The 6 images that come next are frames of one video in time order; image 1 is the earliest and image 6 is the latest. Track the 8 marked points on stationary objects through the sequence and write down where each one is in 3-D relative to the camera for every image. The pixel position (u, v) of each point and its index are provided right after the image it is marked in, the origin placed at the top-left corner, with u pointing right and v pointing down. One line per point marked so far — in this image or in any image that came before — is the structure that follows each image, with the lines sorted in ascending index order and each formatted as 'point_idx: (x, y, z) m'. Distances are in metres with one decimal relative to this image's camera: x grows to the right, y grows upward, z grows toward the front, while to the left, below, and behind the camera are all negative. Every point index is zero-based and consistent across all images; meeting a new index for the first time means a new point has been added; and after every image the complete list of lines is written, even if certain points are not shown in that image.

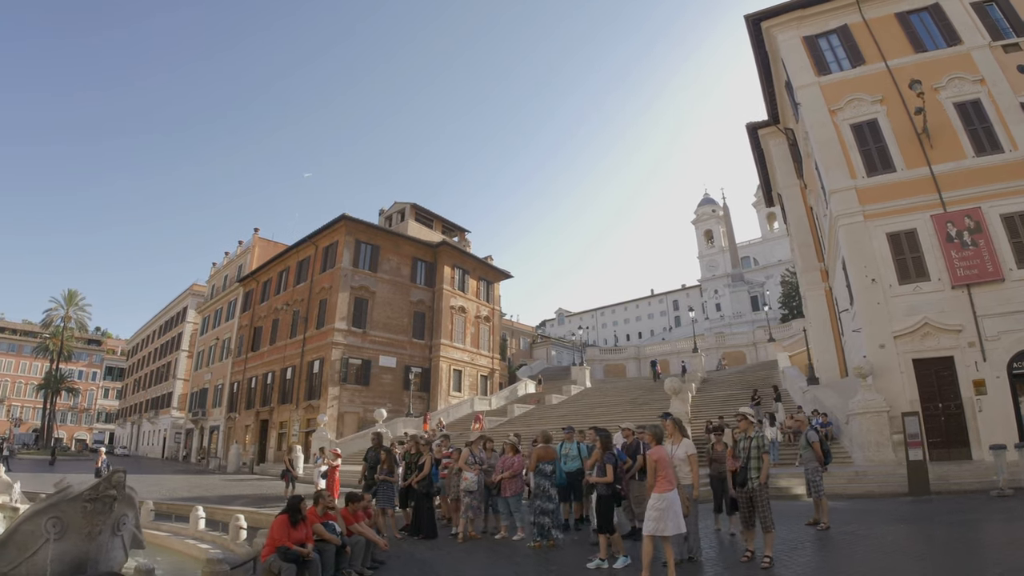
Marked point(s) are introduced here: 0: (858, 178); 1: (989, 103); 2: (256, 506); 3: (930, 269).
0: (+10.0, +3.2, +15.5) m
1: (+13.4, +5.2, +14.9) m
2: (-7.1, -6.2, +15.1) m
3: (+11.2, +0.5, +14.3) m
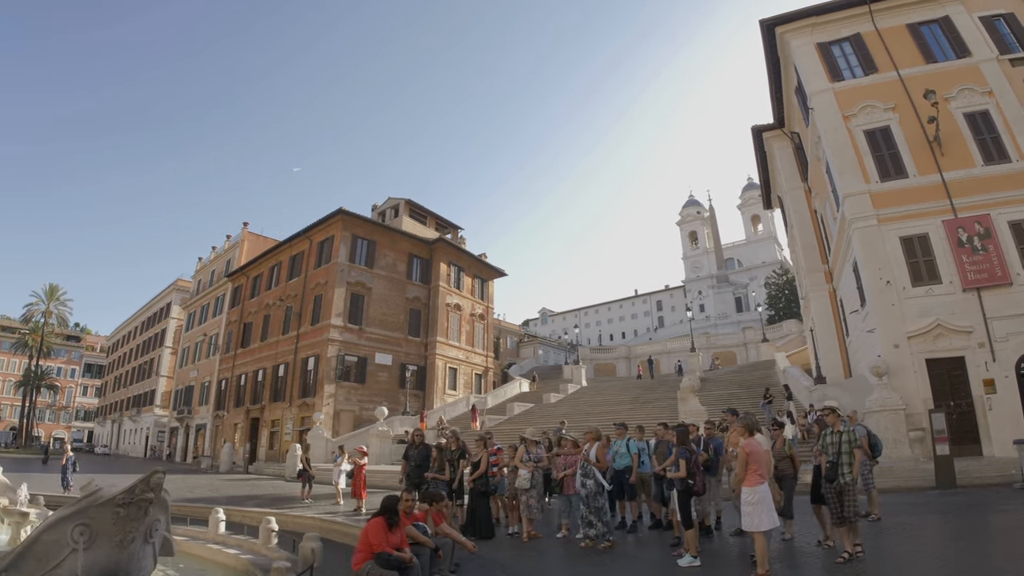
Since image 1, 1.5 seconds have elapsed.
0: (+10.7, +3.1, +16.0) m
1: (+14.2, +5.1, +15.5) m
2: (-6.5, -6.0, +14.8) m
3: (+11.9, +0.4, +14.8) m
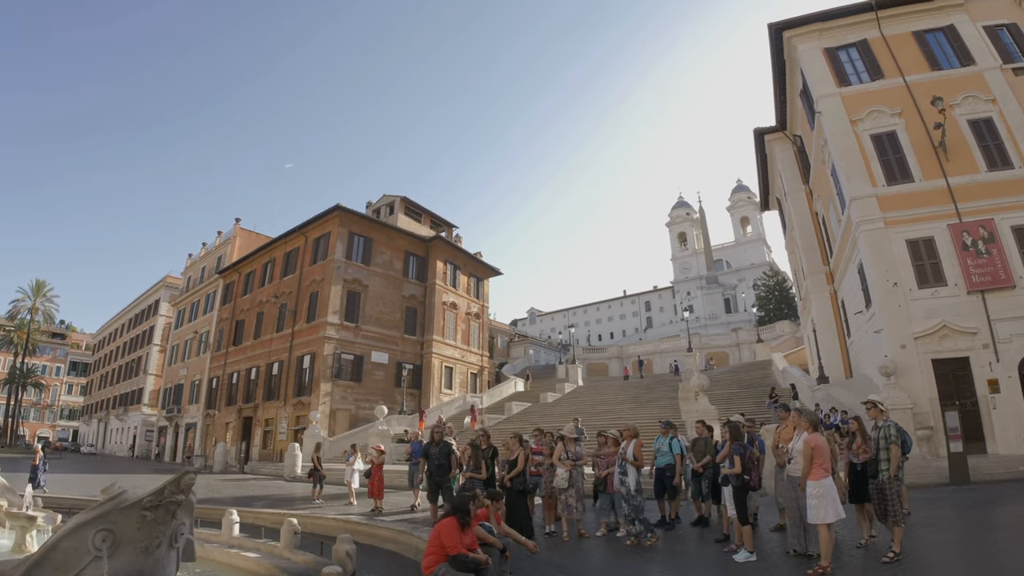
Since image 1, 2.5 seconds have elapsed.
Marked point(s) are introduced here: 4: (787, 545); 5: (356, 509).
0: (+11.1, +3.1, +16.3) m
1: (+14.6, +5.0, +16.0) m
2: (-6.1, -5.9, +14.5) m
3: (+12.4, +0.4, +15.2) m
4: (+4.3, -3.8, +8.0) m
5: (-3.8, -5.3, +12.9) m
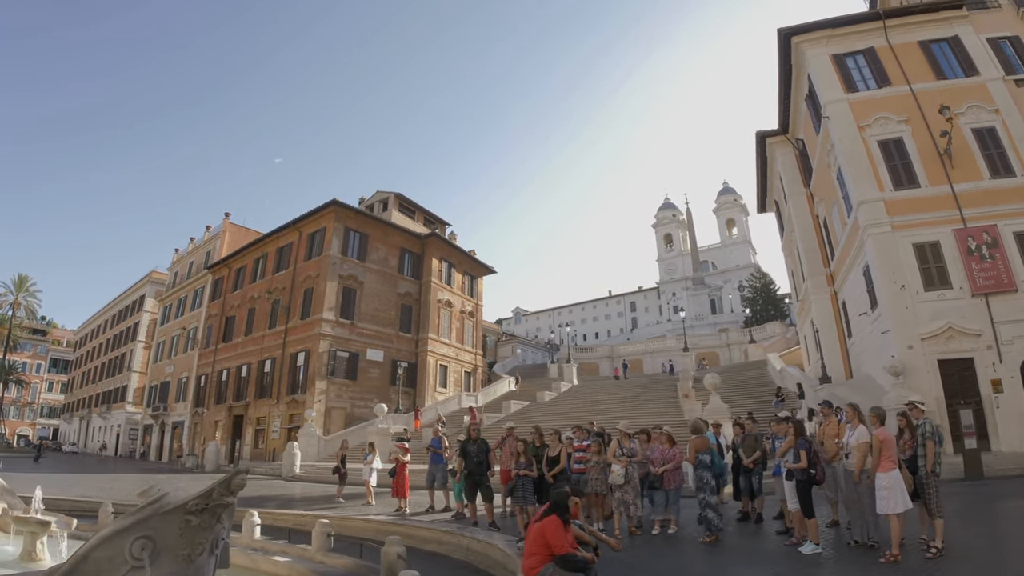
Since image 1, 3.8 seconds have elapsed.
0: (+11.6, +3.0, +16.7) m
1: (+15.2, +4.9, +16.5) m
2: (-5.6, -5.8, +14.2) m
3: (+12.9, +0.3, +15.7) m
4: (+5.1, -3.8, +8.2) m
5: (-3.2, -5.2, +12.7) m
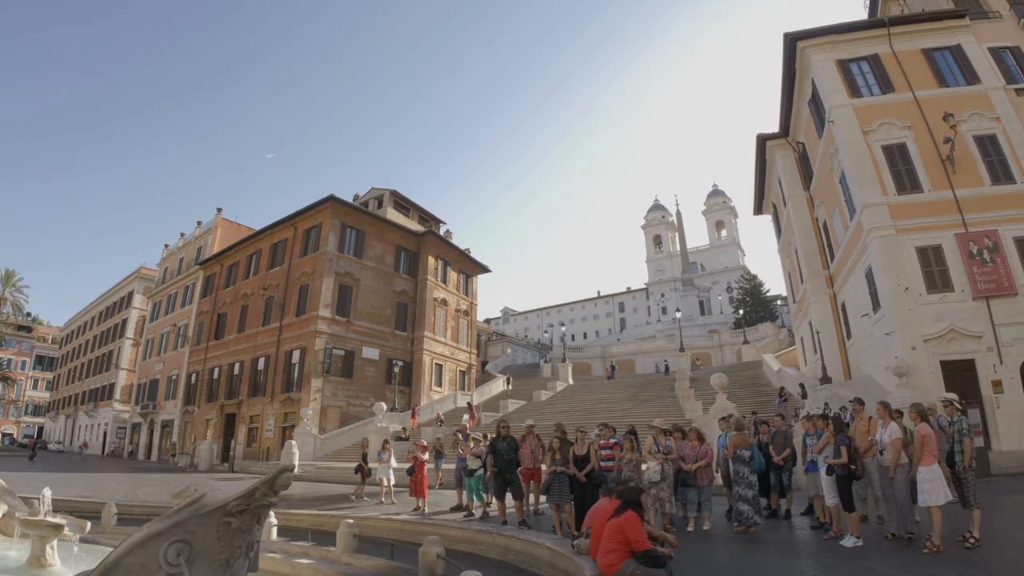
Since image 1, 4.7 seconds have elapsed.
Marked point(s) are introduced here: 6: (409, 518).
0: (+12.0, +3.0, +17.0) m
1: (+15.6, +4.8, +17.0) m
2: (-5.2, -5.7, +13.9) m
3: (+13.3, +0.2, +16.0) m
4: (+5.7, -3.8, +8.3) m
5: (-2.8, -5.1, +12.5) m
6: (-2.0, -4.5, +10.4) m
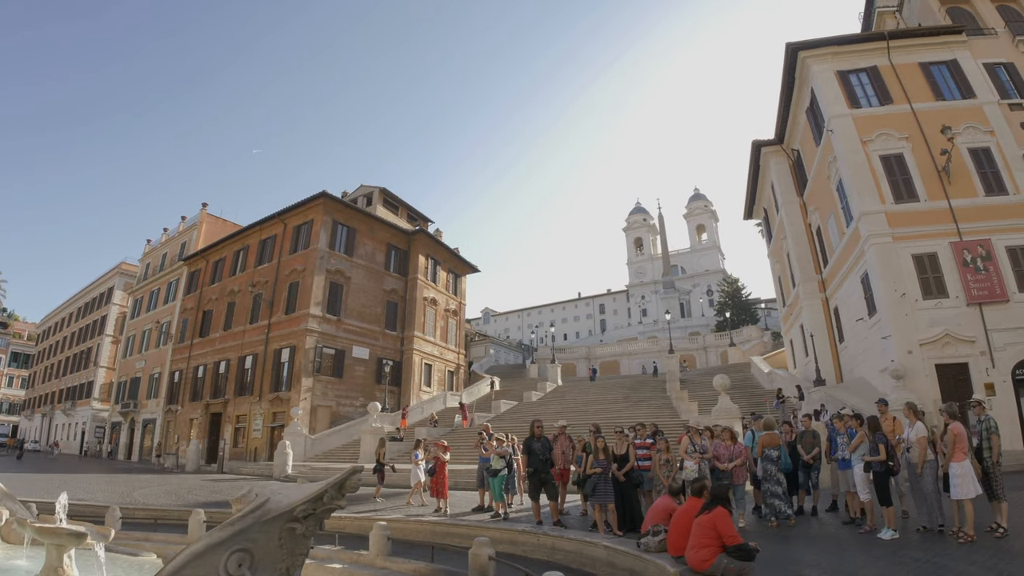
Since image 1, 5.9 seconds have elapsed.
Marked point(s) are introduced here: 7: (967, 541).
0: (+12.3, +2.8, +17.6) m
1: (+15.9, +4.5, +17.8) m
2: (-4.8, -5.6, +13.6) m
3: (+13.6, 0.0, +16.7) m
4: (+6.4, -3.9, +8.5) m
5: (-2.3, -5.1, +12.3) m
6: (-1.4, -4.4, +10.3) m
7: (+6.5, -3.6, +7.6) m
